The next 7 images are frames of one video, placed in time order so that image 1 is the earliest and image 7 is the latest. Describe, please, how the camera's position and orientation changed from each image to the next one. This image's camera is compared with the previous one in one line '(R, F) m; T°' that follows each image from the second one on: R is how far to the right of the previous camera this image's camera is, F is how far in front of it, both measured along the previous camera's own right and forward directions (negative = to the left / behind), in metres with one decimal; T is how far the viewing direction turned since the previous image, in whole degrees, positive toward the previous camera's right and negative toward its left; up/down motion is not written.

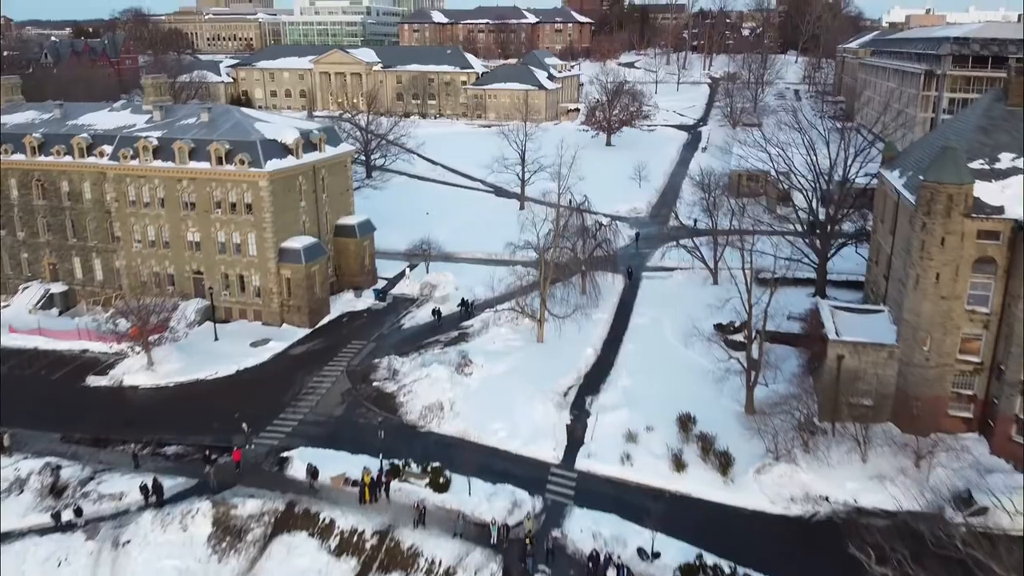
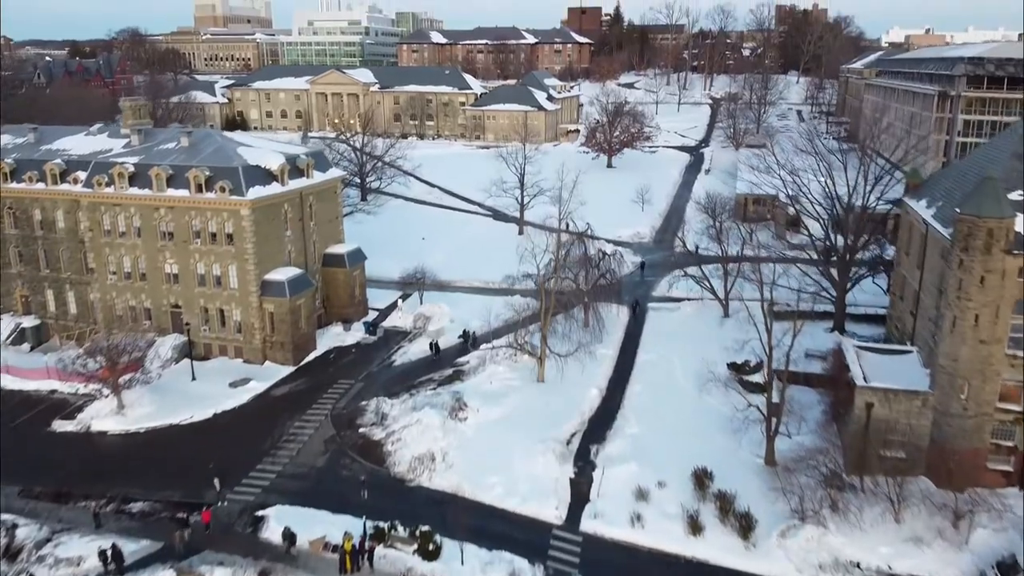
(0.0, +2.1) m; 0°
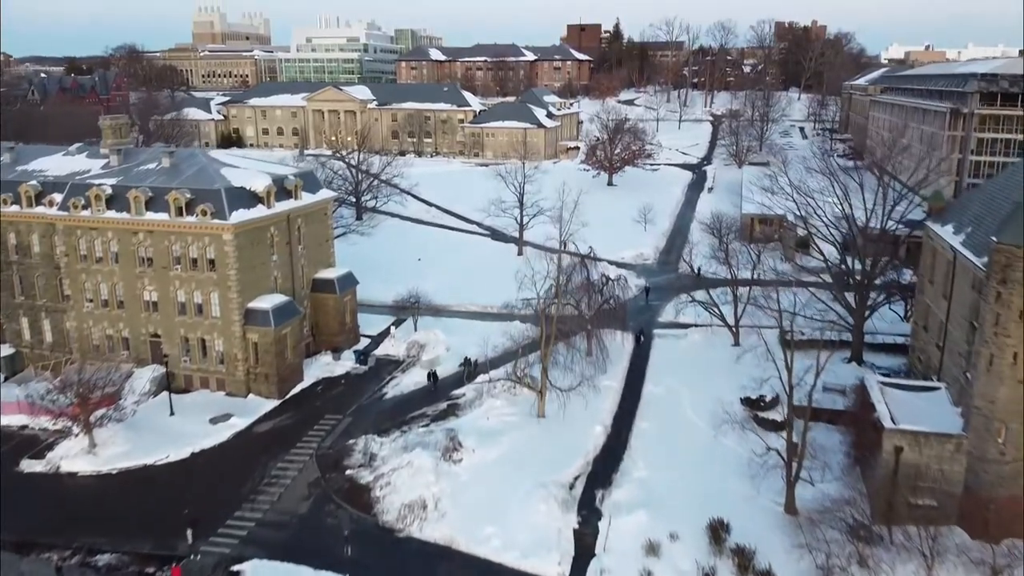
(0.0, +1.8) m; 0°
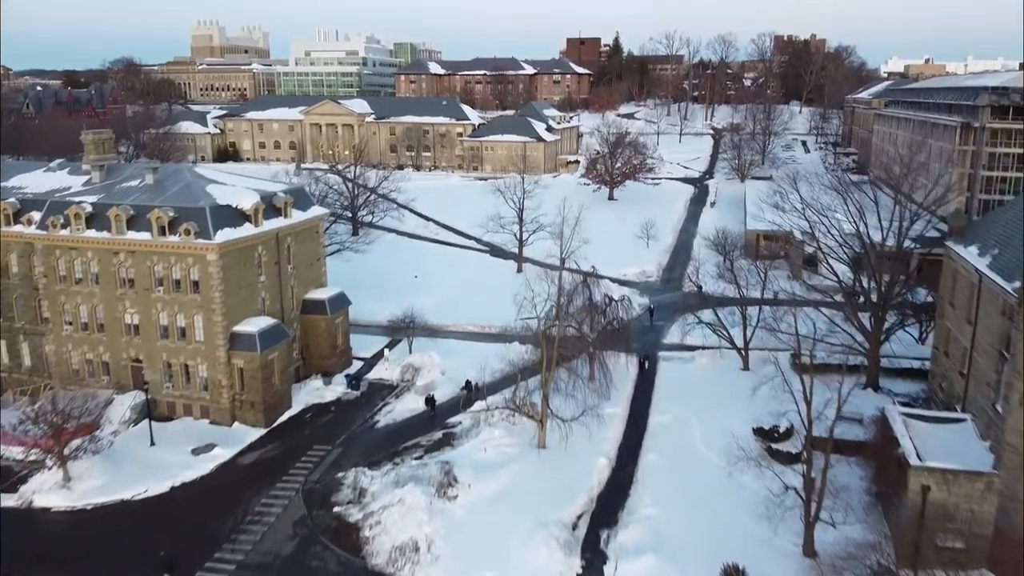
(0.0, +1.4) m; 0°
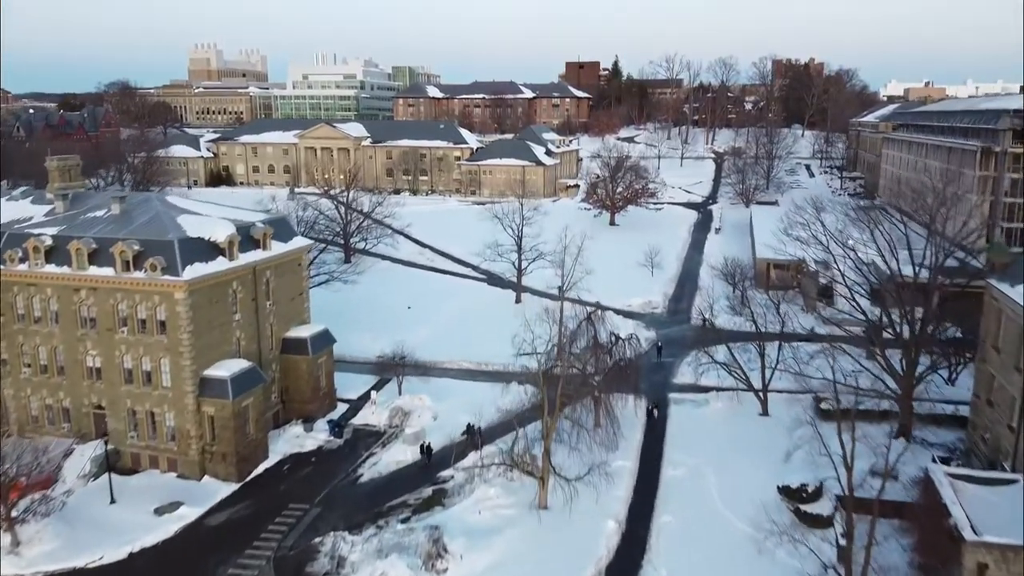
(0.0, +2.5) m; 0°
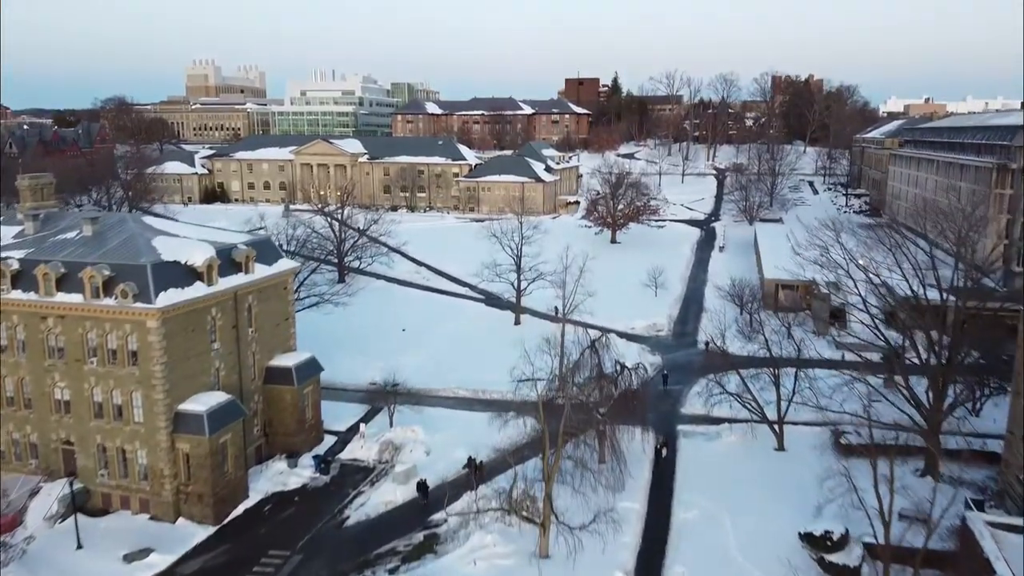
(0.0, +1.8) m; 0°
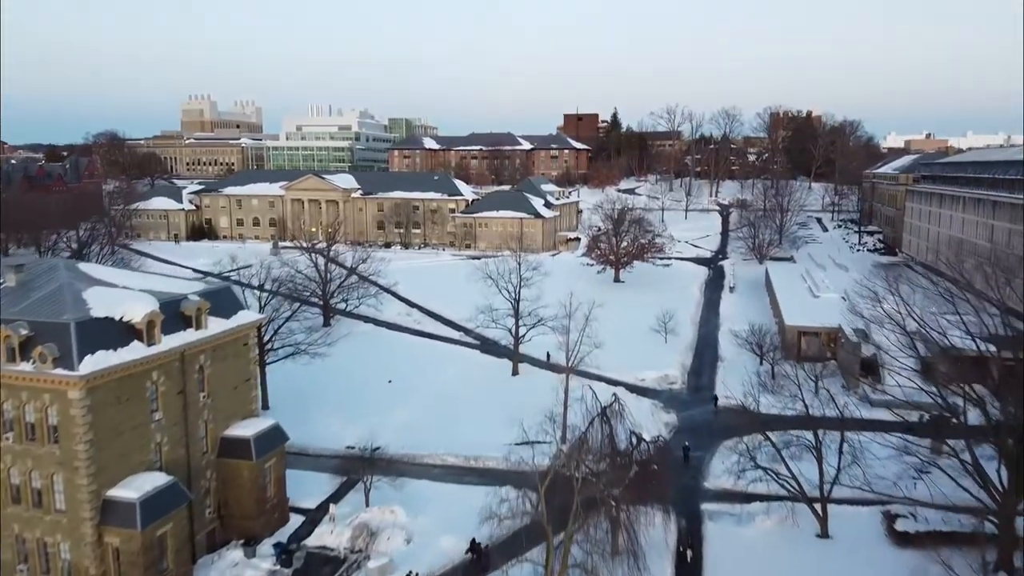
(+0.1, +3.8) m; 0°
